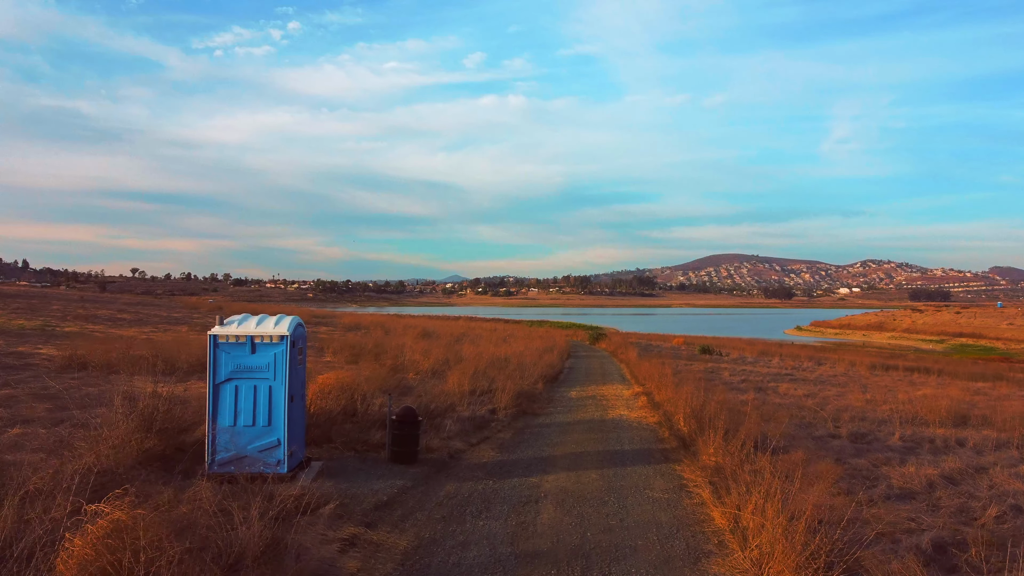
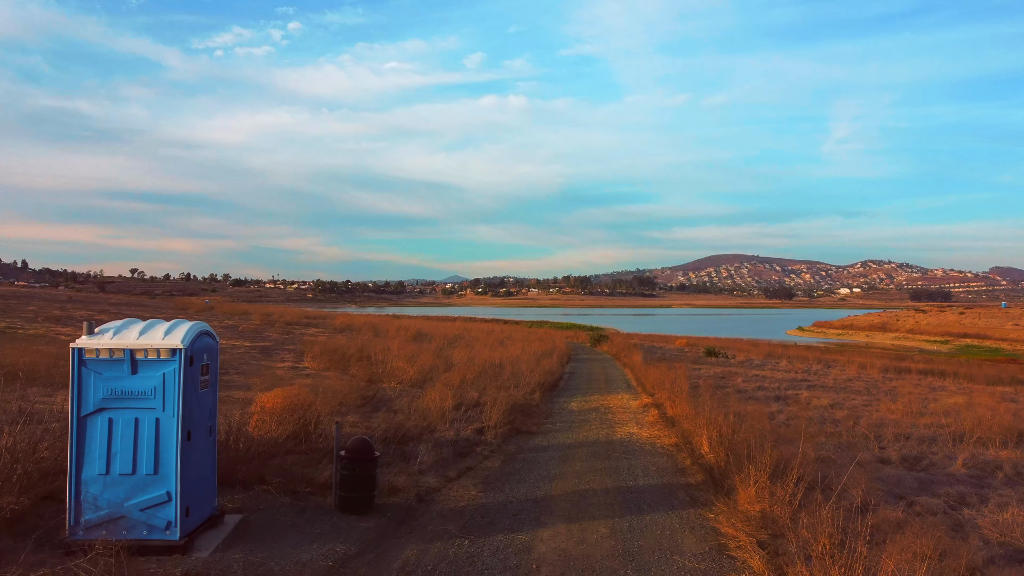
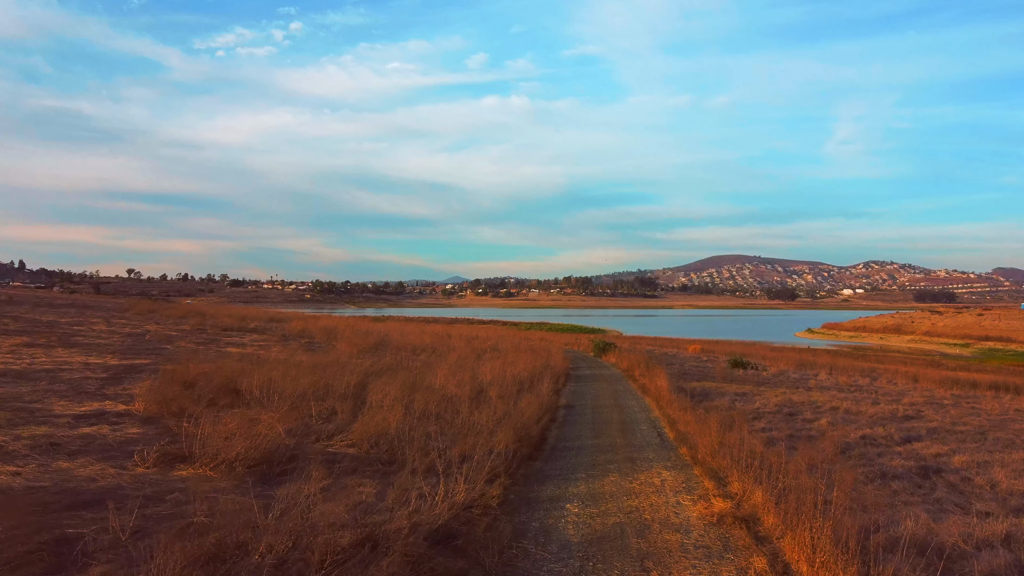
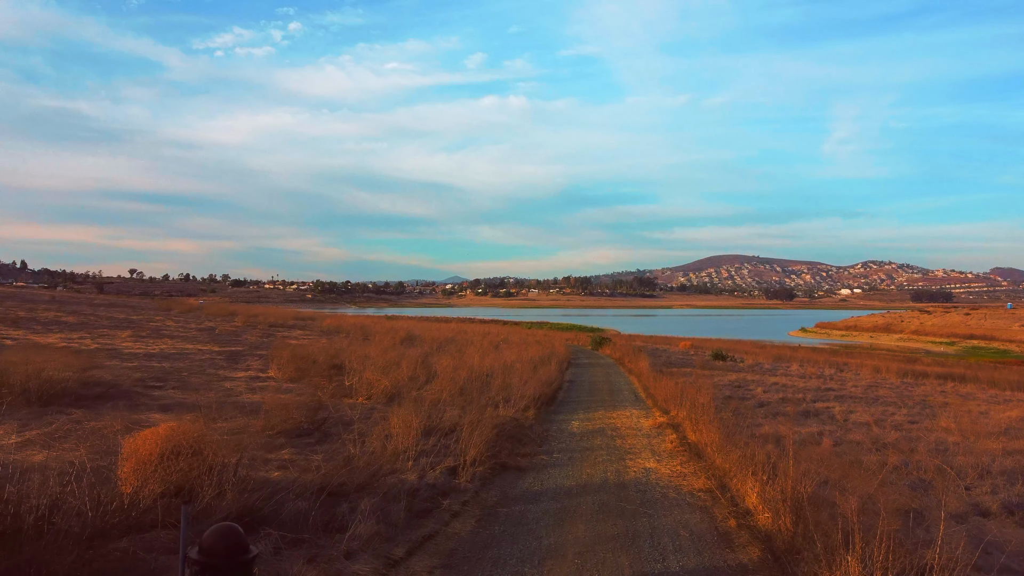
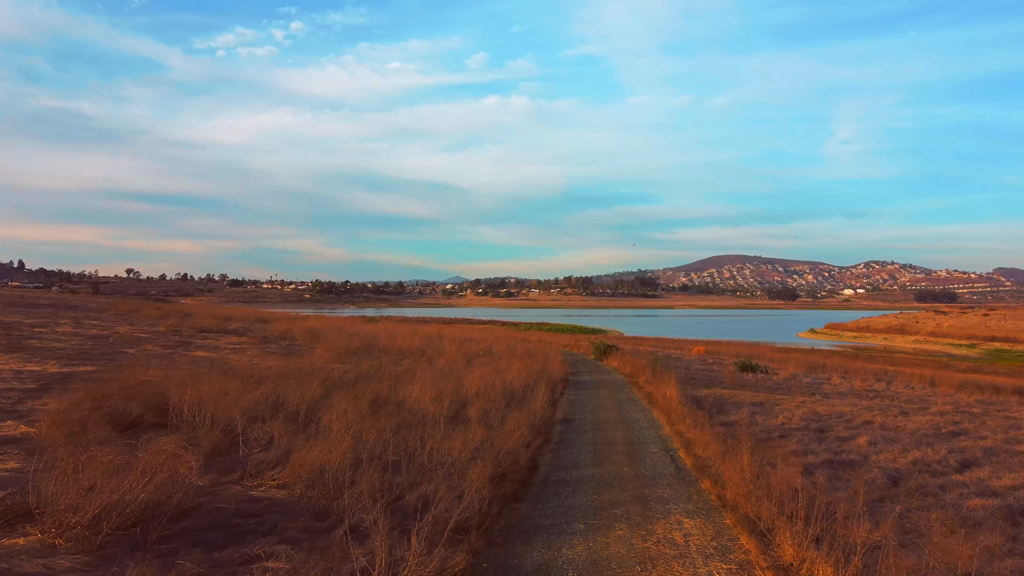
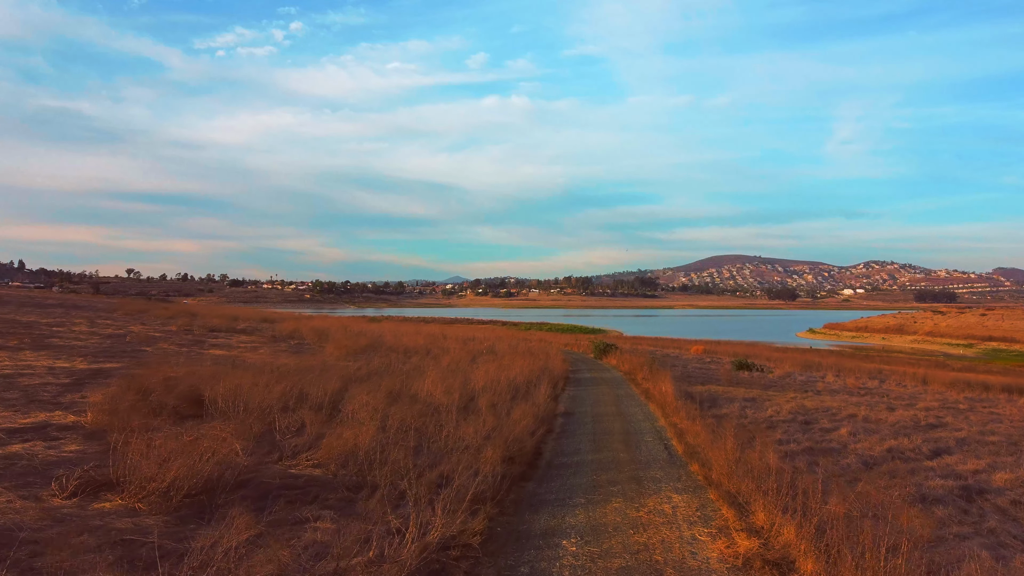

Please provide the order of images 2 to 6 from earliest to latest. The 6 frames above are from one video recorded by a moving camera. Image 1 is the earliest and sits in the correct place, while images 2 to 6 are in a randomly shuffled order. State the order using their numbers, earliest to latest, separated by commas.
2, 4, 3, 6, 5
